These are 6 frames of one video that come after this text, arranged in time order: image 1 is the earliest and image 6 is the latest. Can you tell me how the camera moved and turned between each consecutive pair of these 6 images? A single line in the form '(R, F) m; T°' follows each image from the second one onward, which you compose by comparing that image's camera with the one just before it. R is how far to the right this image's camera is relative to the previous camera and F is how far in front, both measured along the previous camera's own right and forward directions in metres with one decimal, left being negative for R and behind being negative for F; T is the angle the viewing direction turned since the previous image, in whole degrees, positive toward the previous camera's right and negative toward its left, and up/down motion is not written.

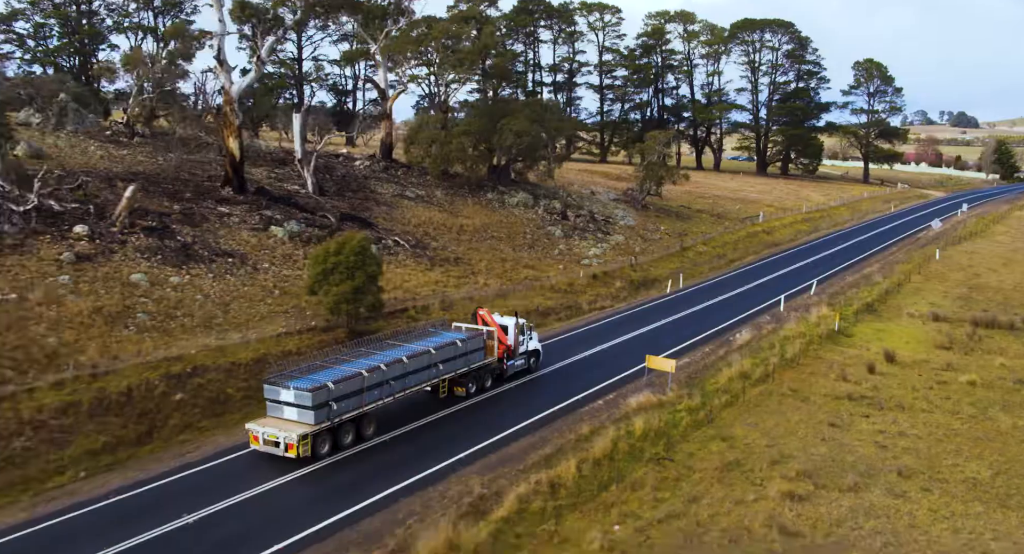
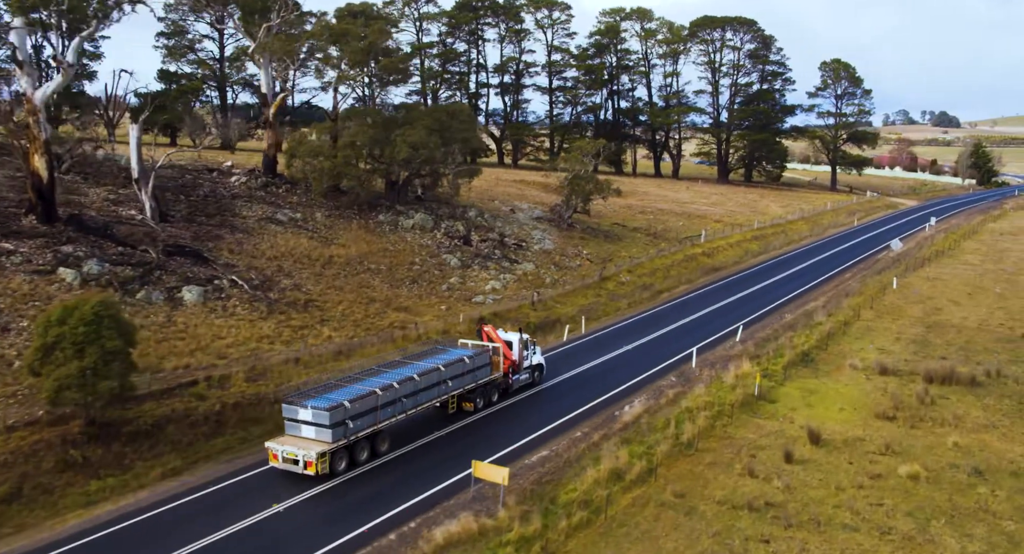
(+4.4, +6.8) m; +1°
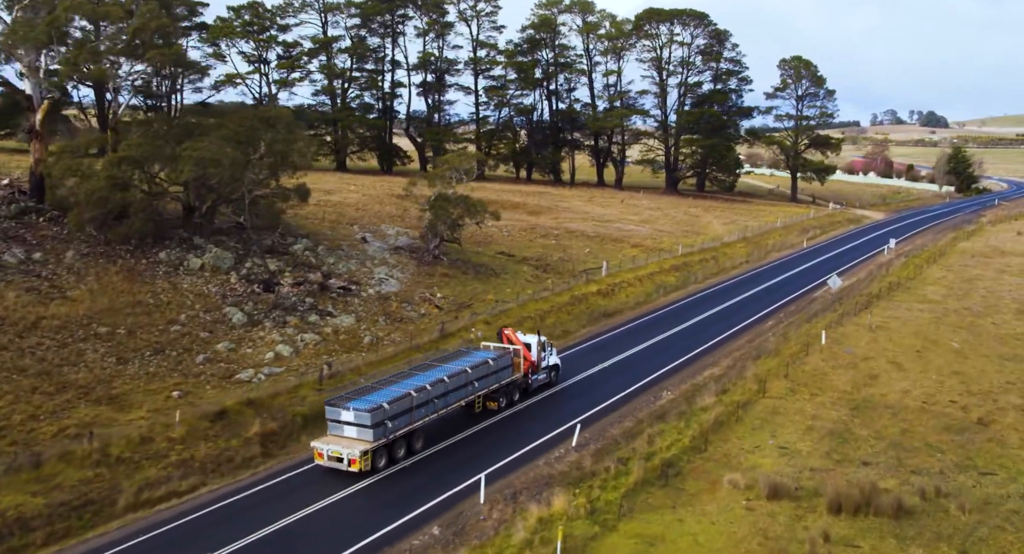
(+6.6, +10.0) m; +1°
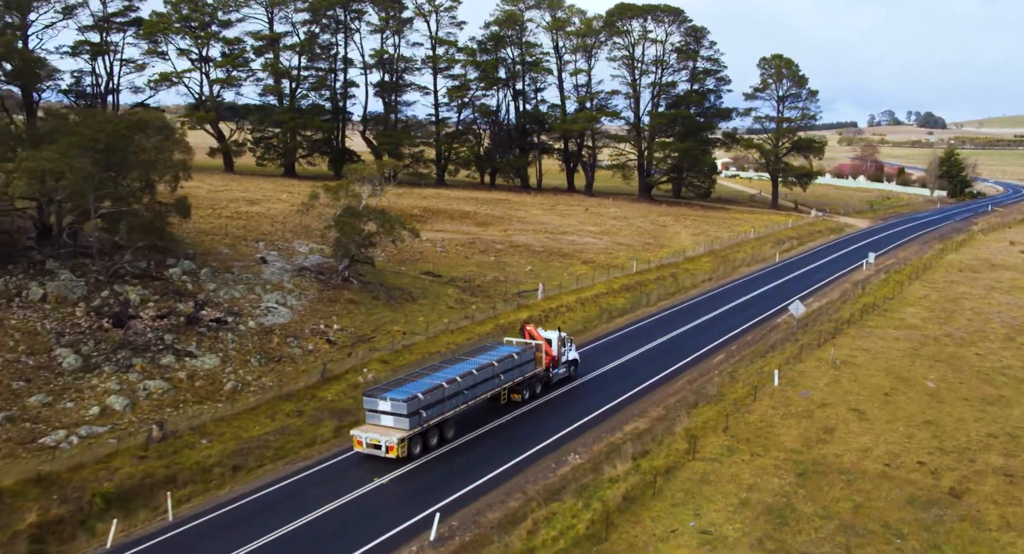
(+3.3, +5.2) m; 0°
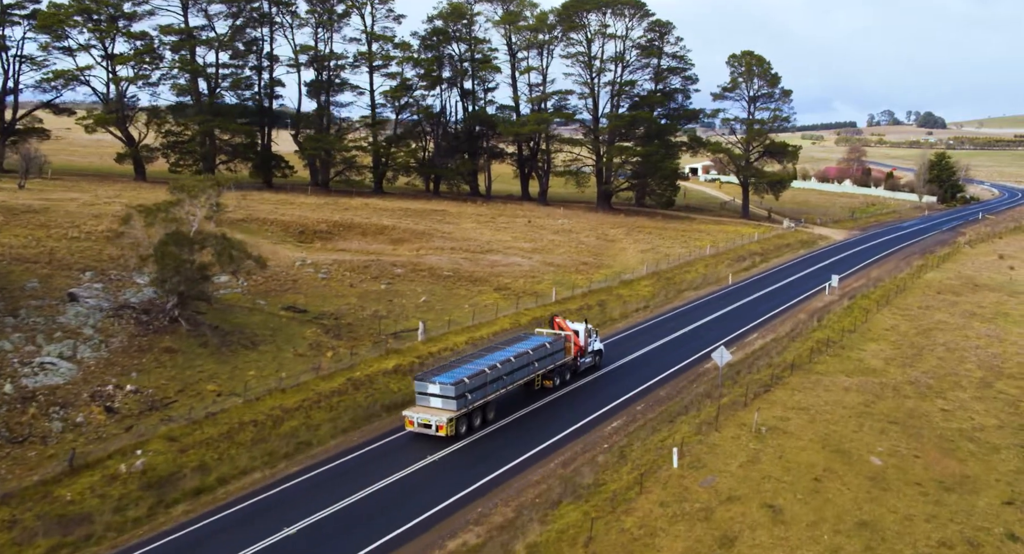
(+4.8, +6.9) m; 0°
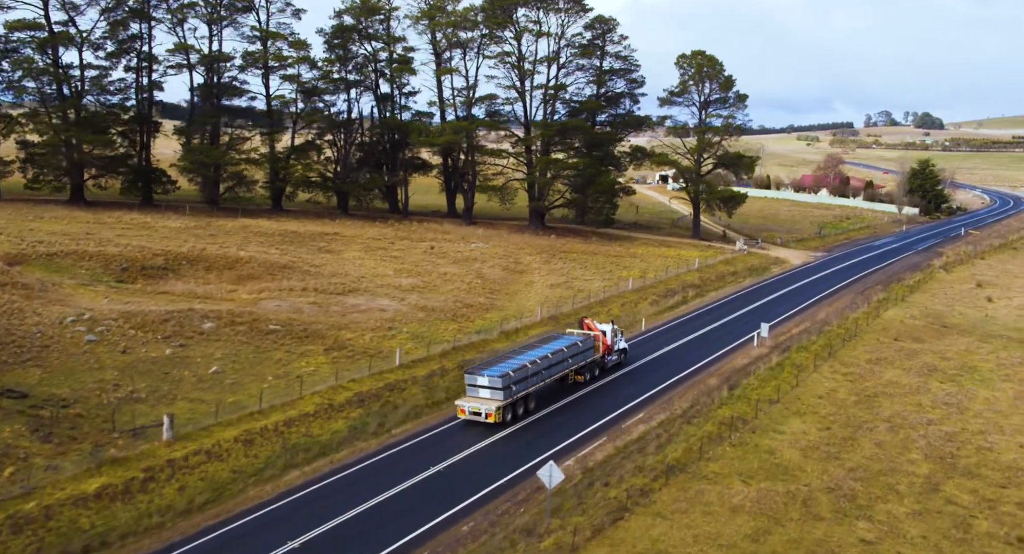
(+6.3, +8.9) m; 0°
